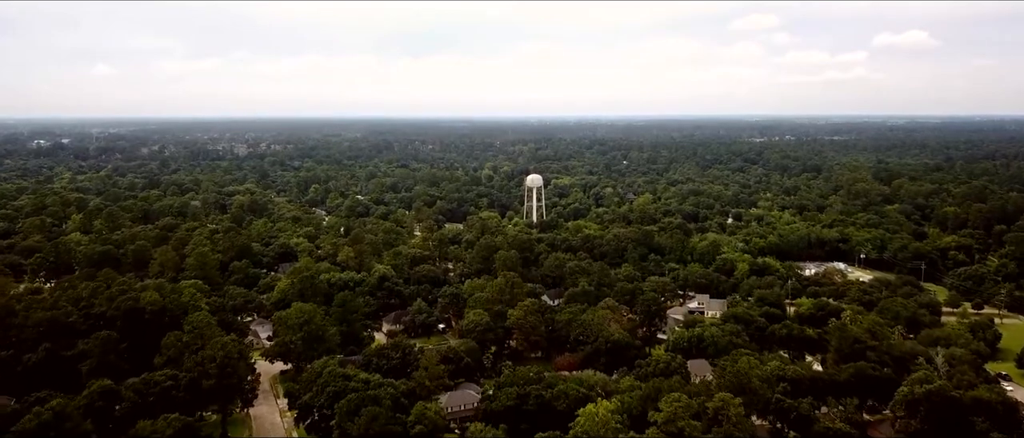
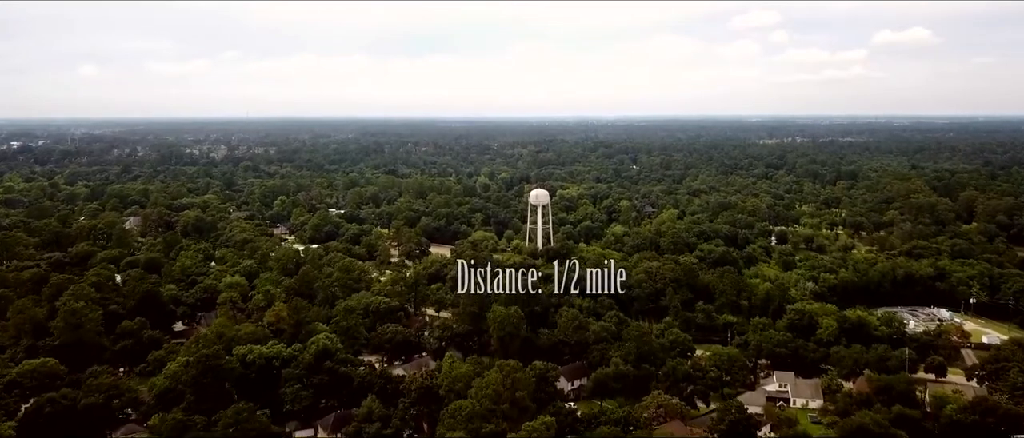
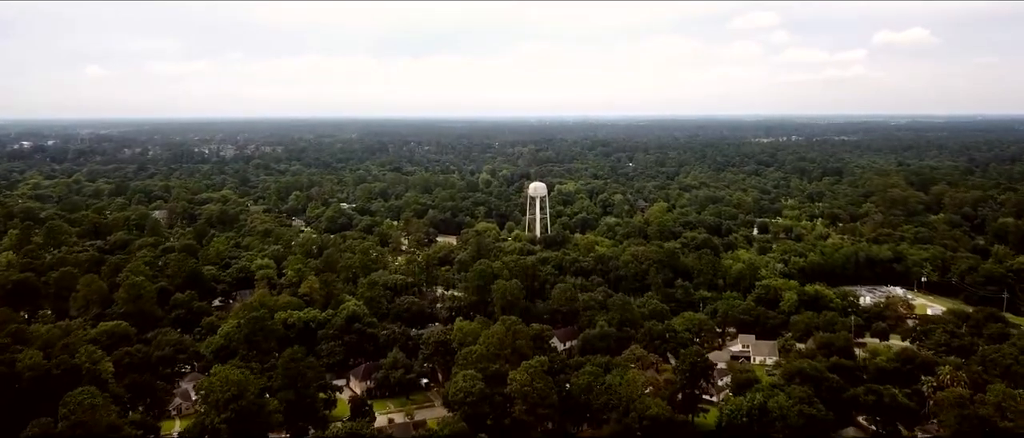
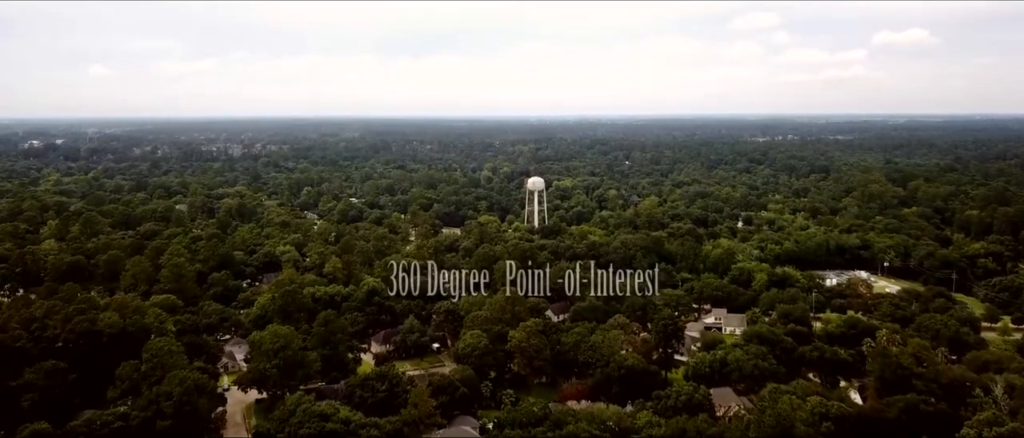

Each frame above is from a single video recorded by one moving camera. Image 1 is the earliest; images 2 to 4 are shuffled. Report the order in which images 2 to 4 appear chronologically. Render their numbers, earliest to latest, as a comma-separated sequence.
4, 3, 2
